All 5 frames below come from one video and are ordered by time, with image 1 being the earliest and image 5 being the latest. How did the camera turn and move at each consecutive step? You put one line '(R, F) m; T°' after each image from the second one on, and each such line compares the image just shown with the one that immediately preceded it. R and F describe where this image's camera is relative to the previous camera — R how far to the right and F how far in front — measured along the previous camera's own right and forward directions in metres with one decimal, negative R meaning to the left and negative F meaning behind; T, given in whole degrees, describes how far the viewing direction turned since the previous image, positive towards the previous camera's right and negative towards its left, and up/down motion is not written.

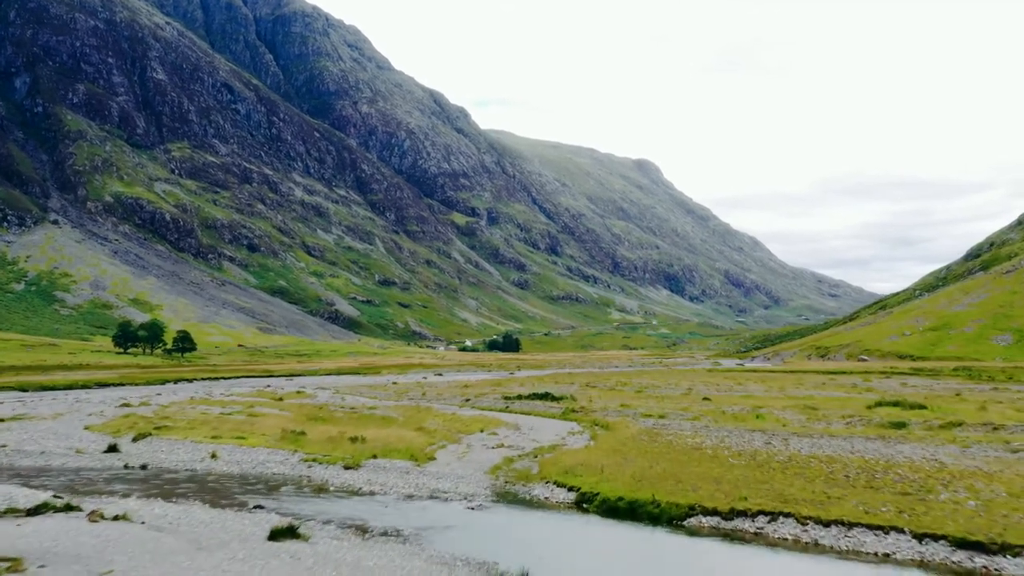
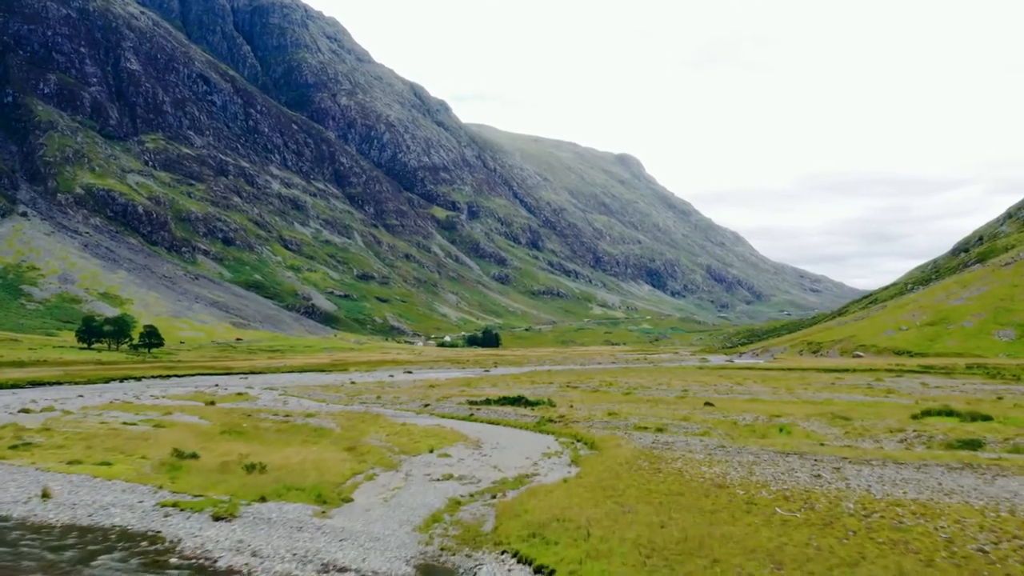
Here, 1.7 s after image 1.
(+1.4, +10.7) m; +2°
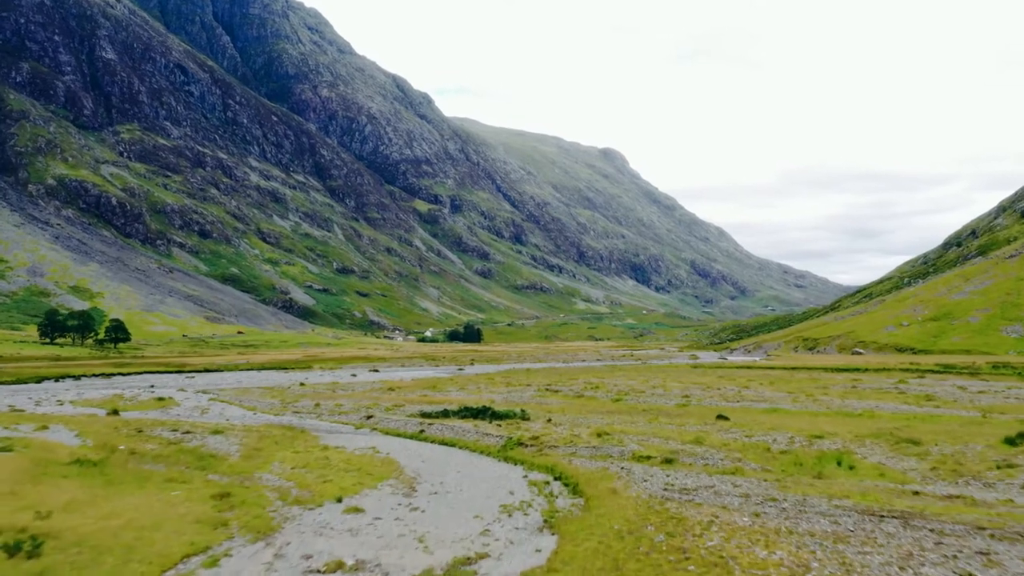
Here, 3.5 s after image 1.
(+1.5, +11.5) m; +2°
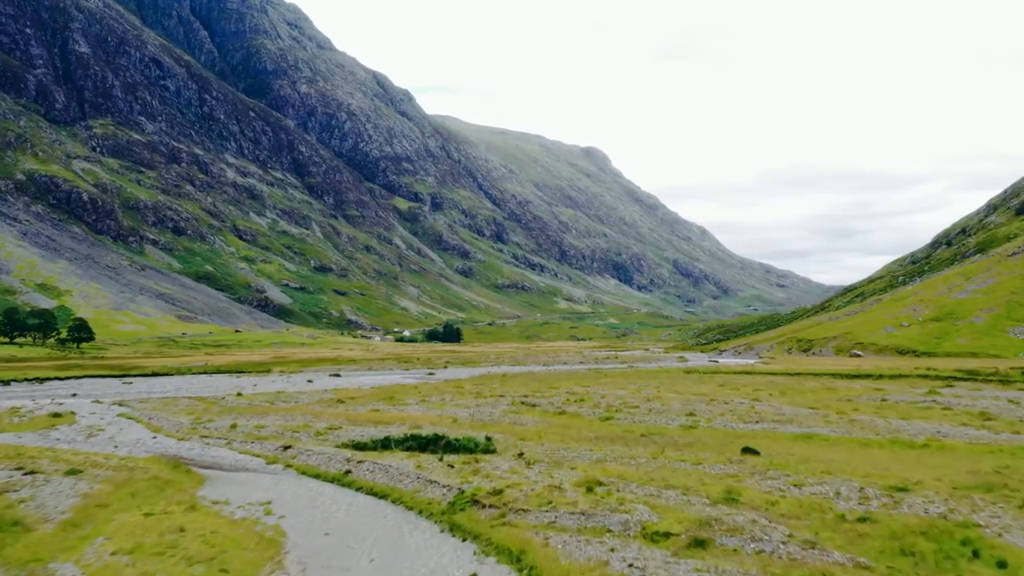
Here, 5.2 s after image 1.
(+1.2, +10.6) m; +2°
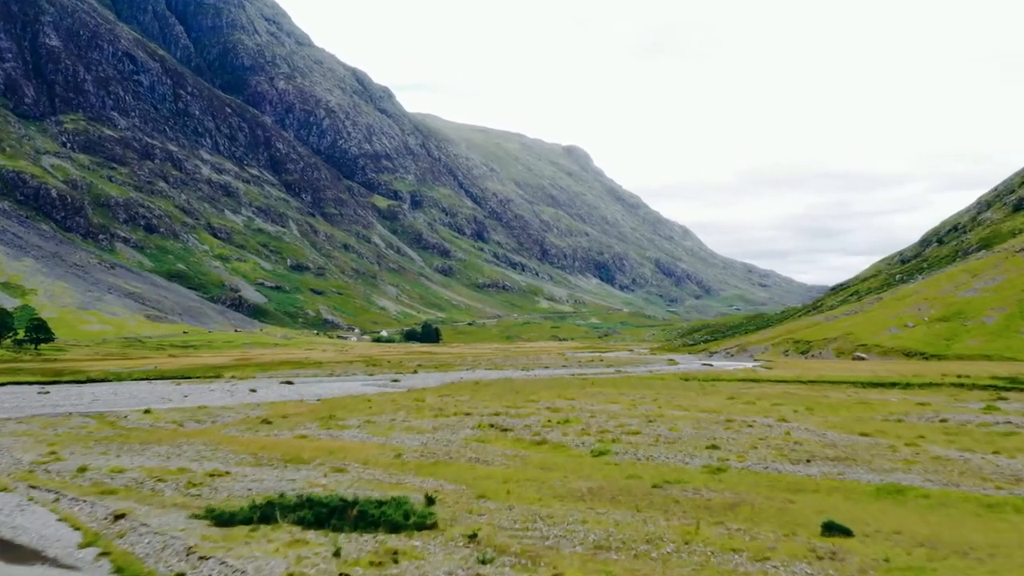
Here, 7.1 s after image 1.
(+1.2, +11.8) m; +2°
